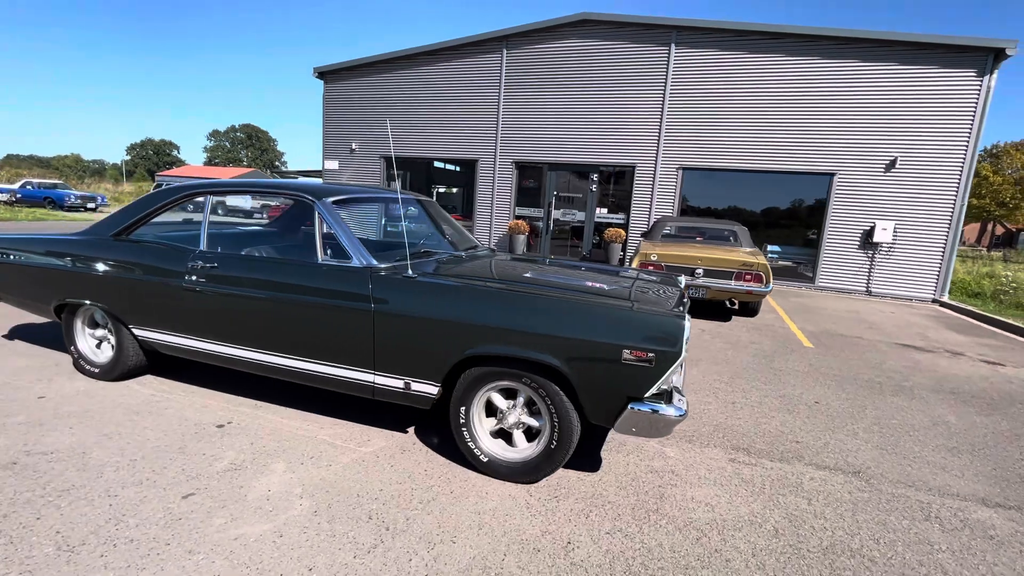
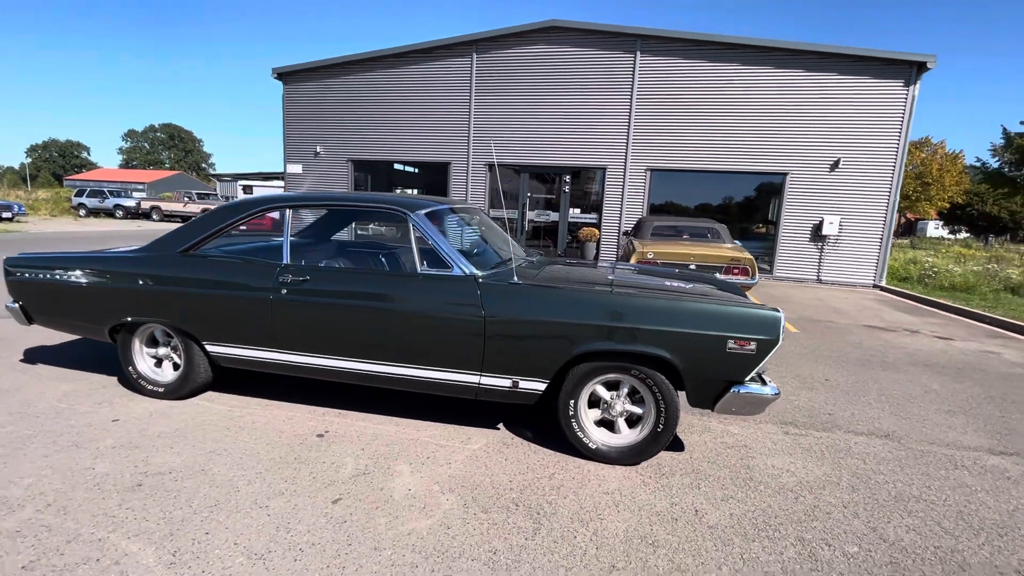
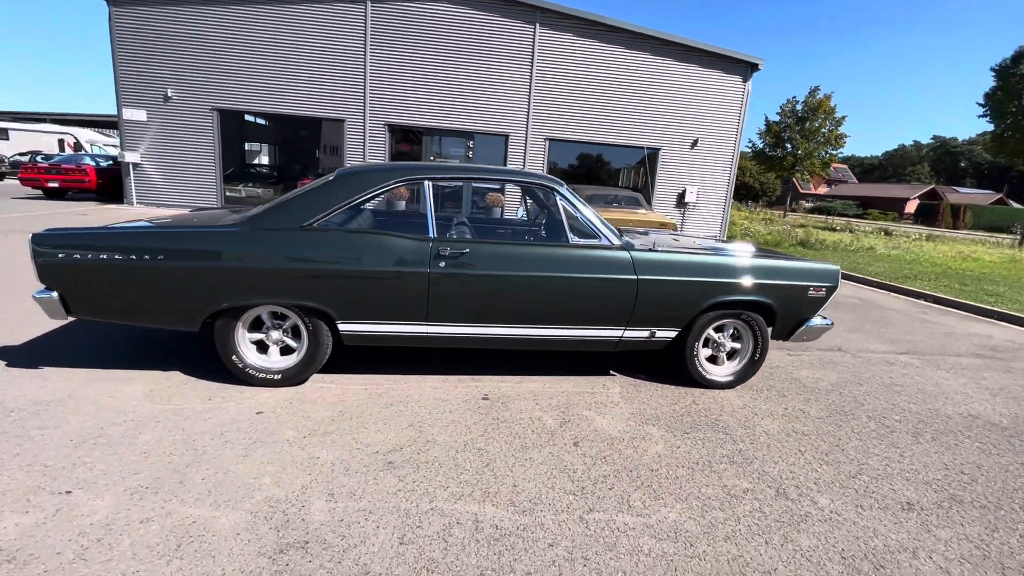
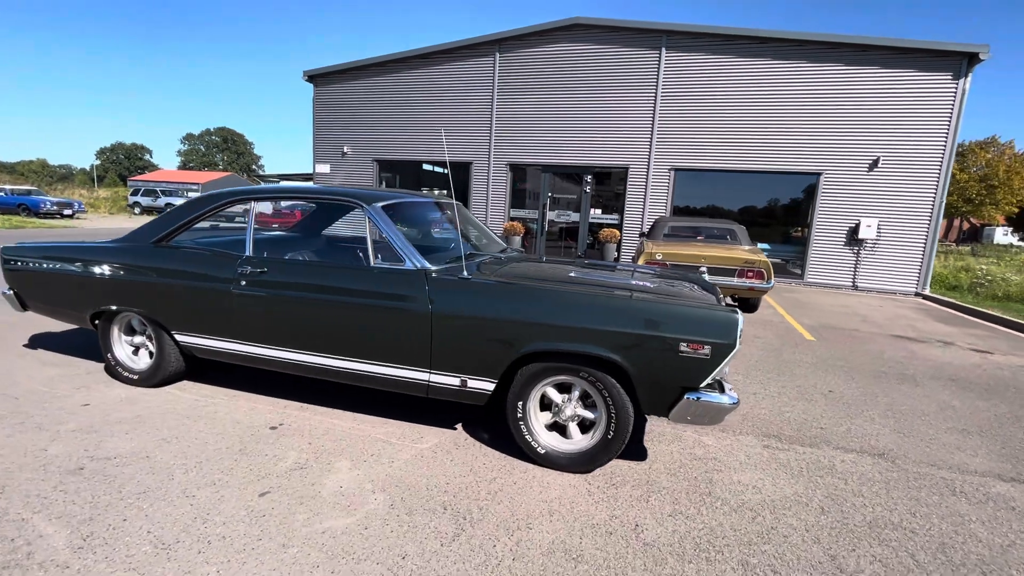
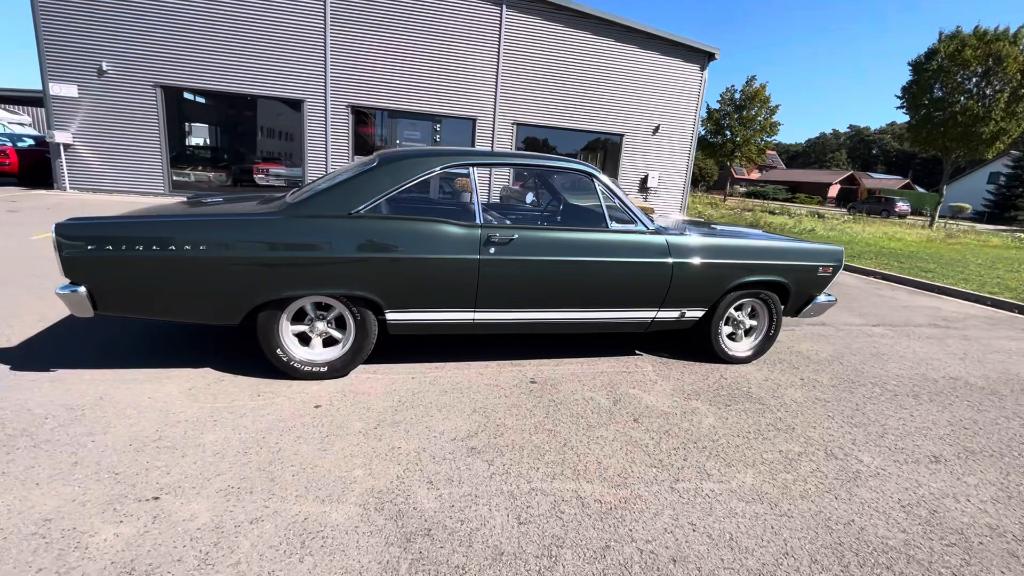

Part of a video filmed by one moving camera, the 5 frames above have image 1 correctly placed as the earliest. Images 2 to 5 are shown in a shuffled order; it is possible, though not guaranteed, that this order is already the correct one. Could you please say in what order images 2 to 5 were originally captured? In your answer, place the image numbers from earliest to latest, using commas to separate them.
4, 2, 3, 5
